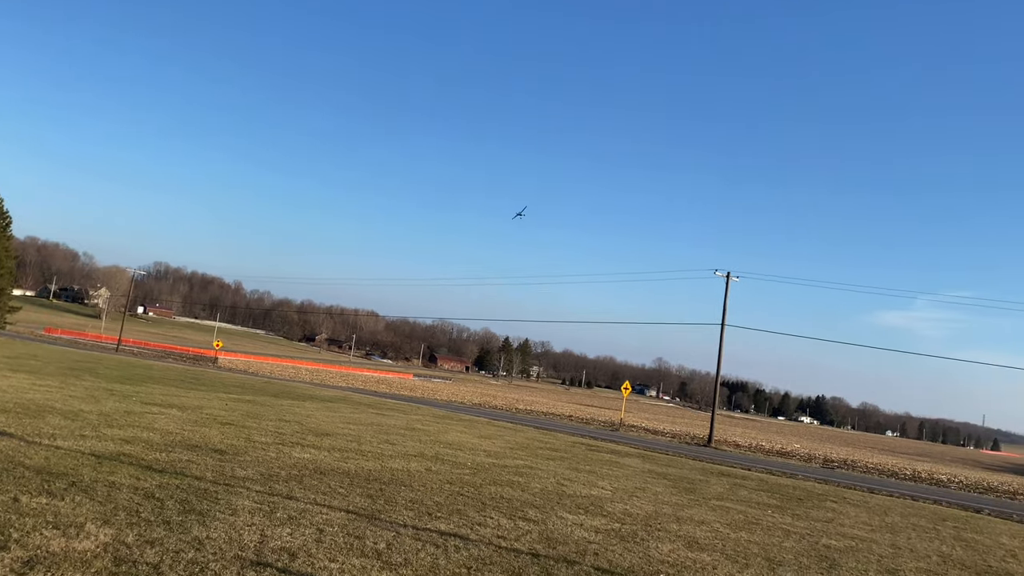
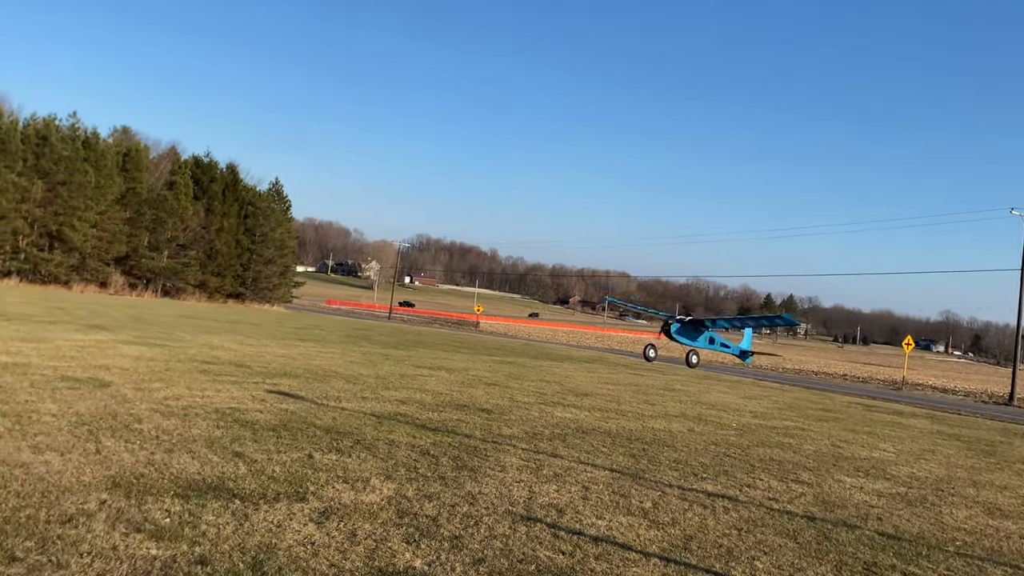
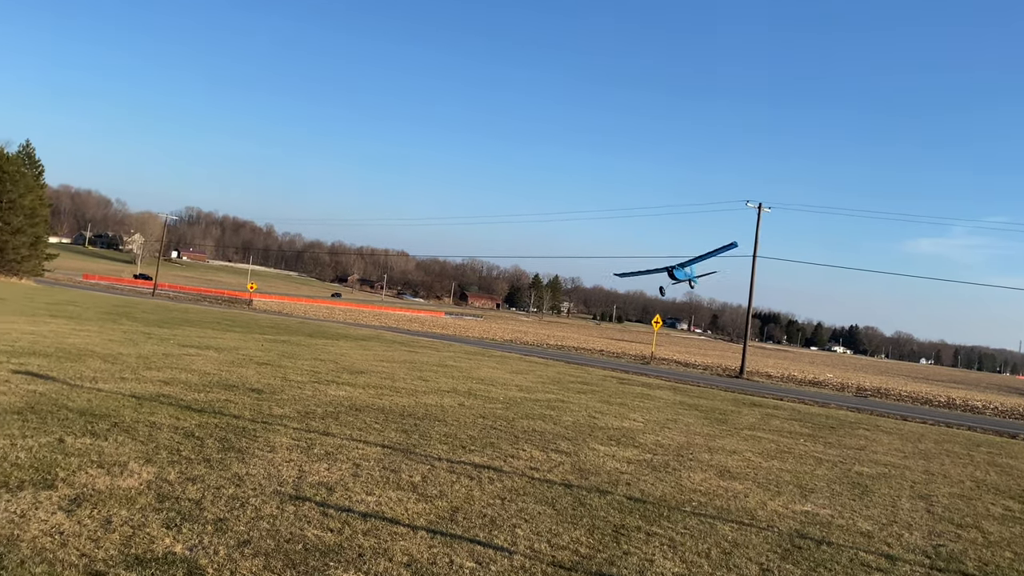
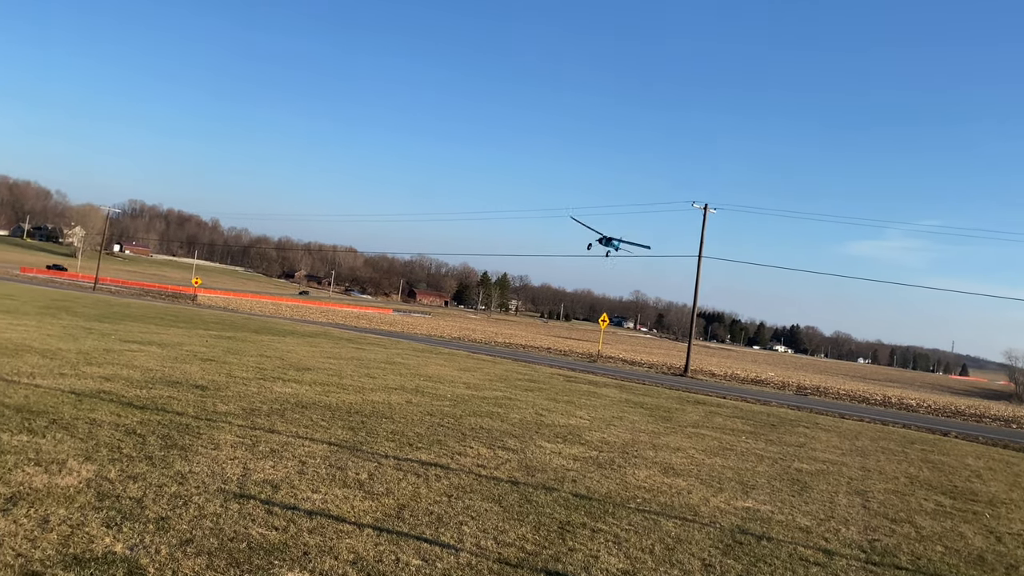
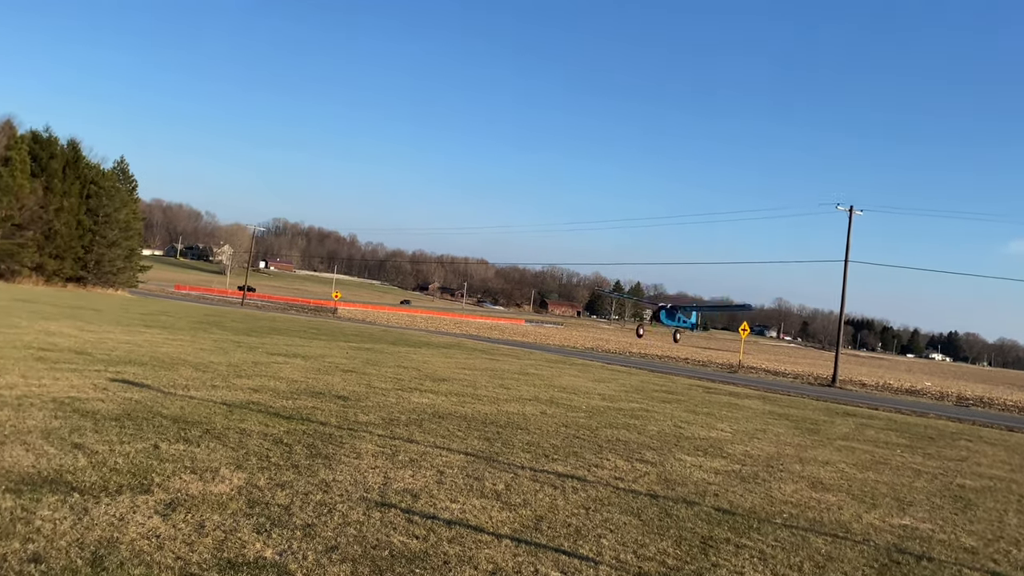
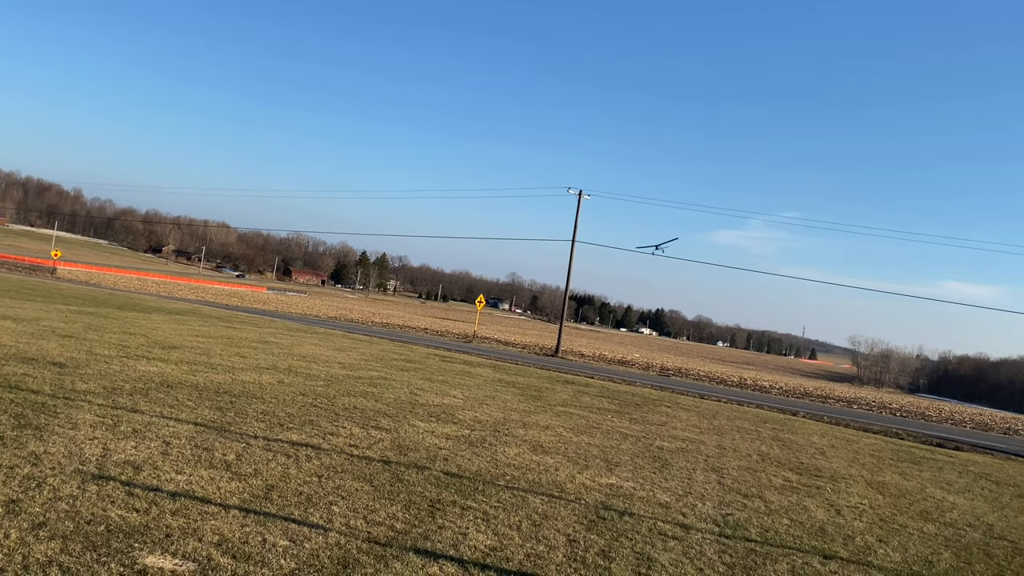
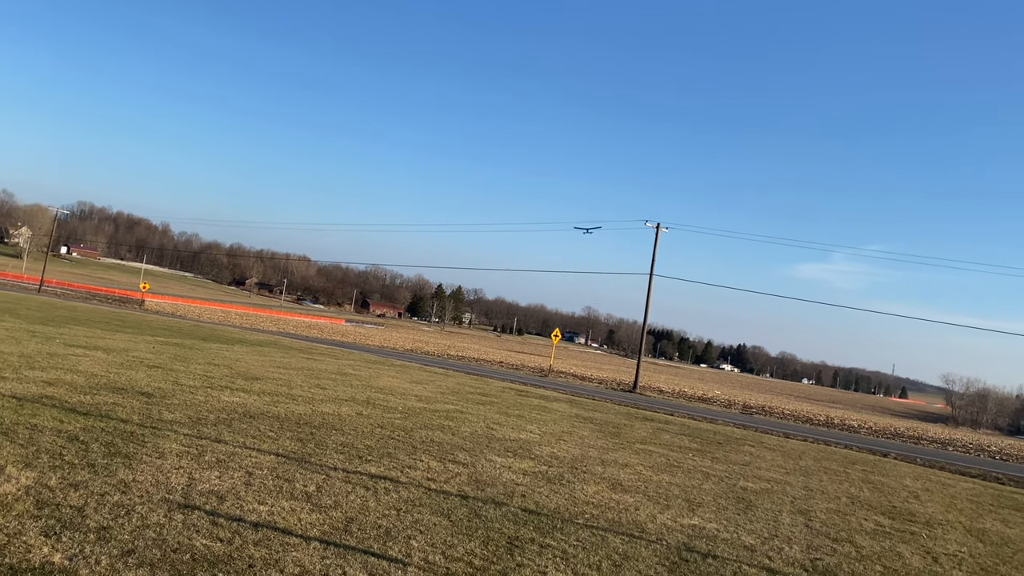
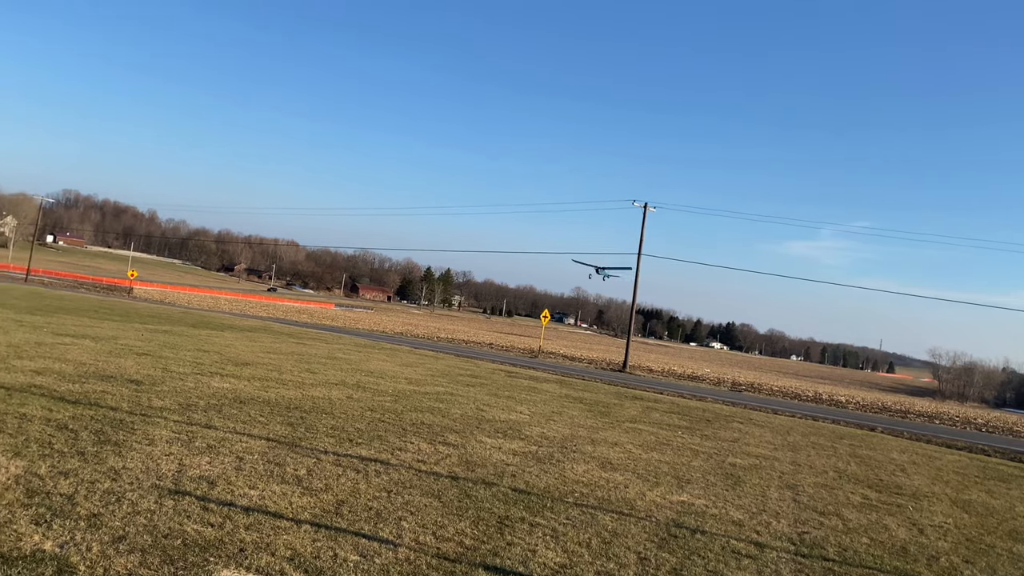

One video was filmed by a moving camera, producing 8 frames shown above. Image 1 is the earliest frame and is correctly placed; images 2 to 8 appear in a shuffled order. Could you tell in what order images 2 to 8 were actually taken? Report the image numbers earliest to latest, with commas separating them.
7, 6, 8, 4, 3, 5, 2
